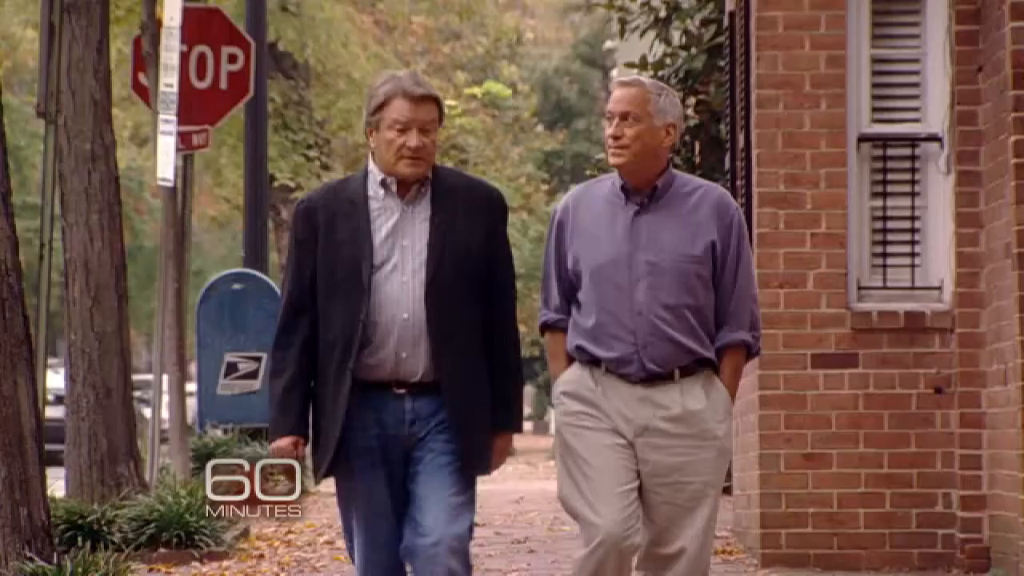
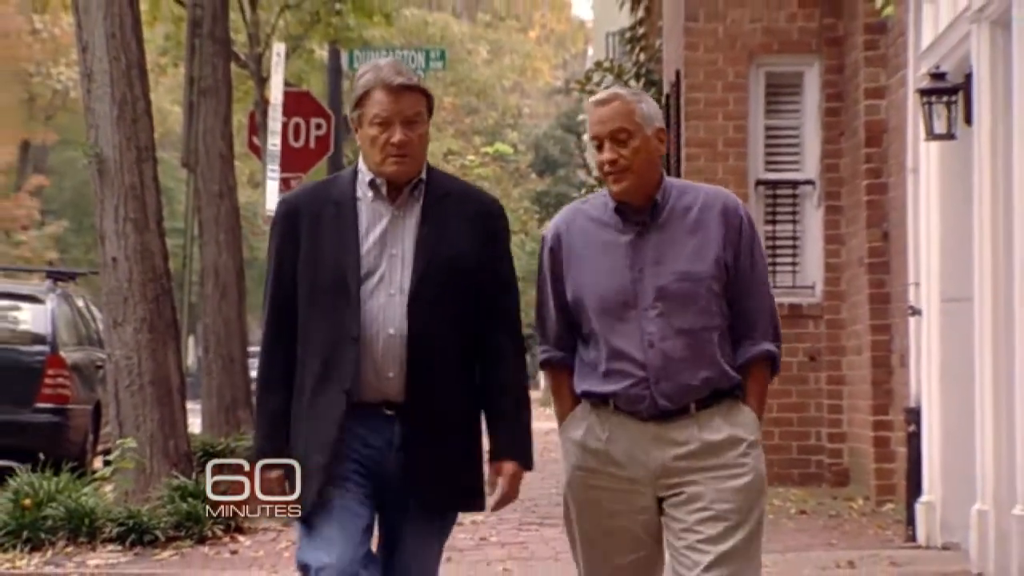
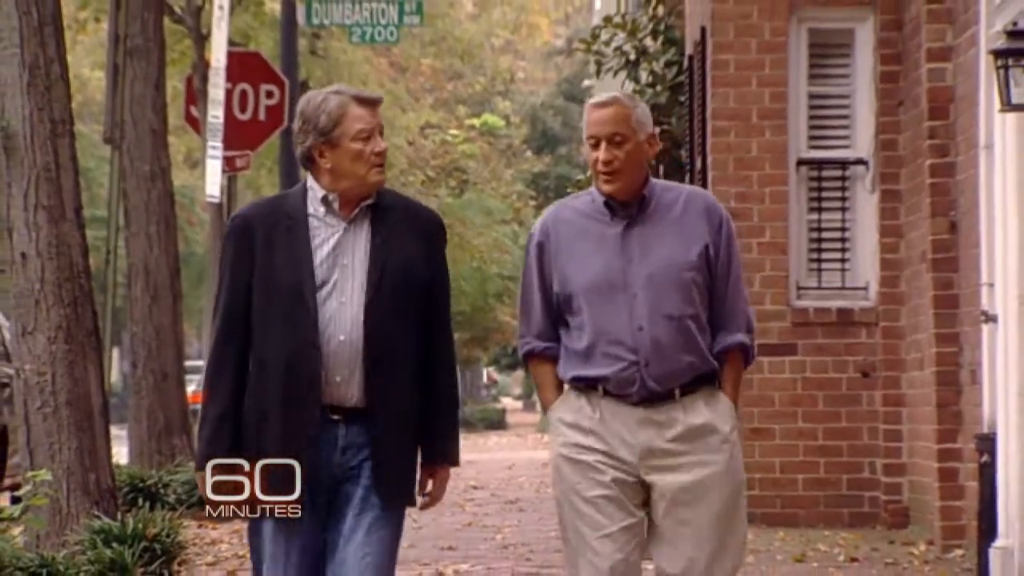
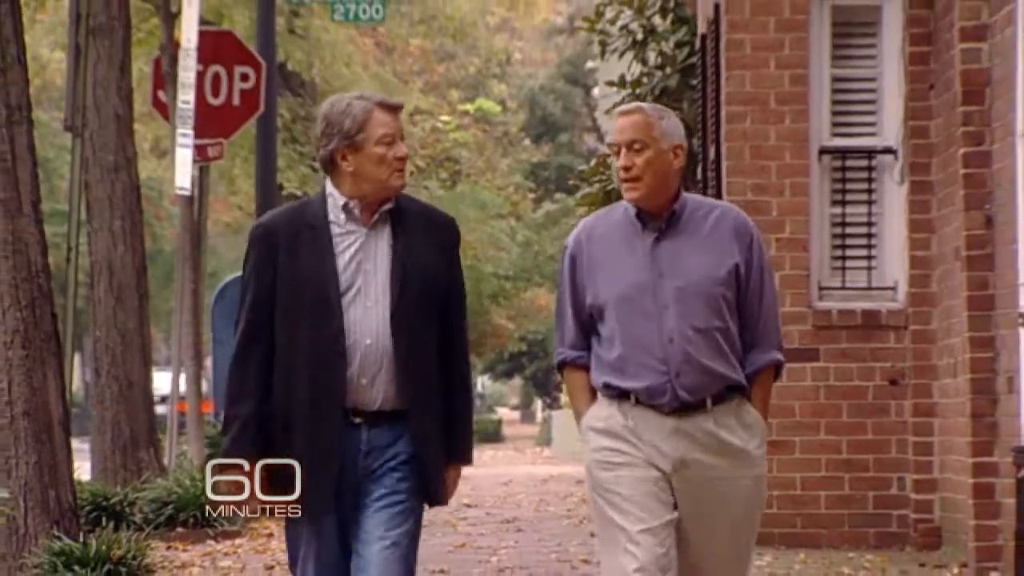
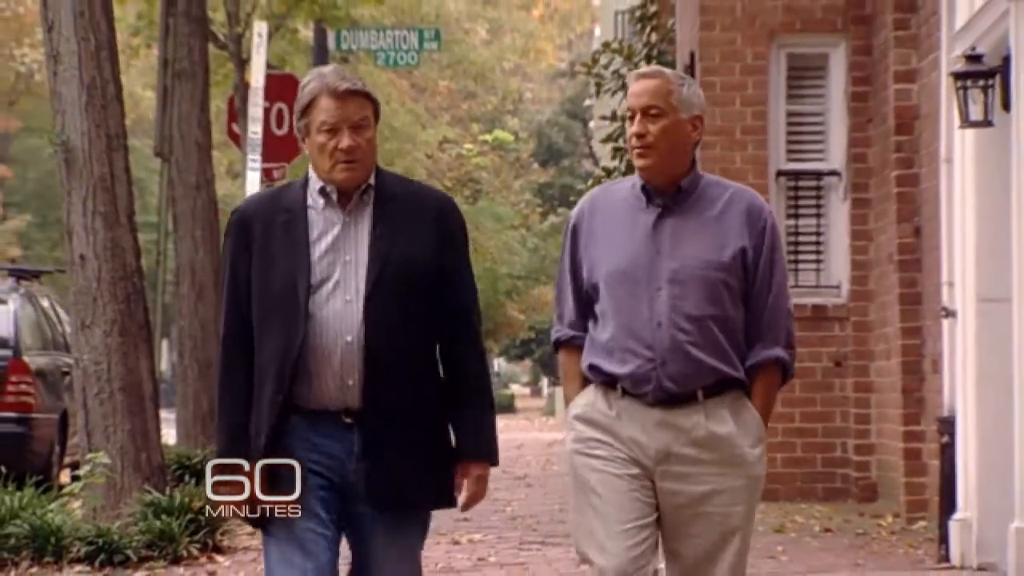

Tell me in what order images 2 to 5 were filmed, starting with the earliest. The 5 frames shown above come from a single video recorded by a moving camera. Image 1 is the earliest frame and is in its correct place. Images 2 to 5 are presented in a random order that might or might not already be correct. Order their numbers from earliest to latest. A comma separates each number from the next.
4, 3, 5, 2
